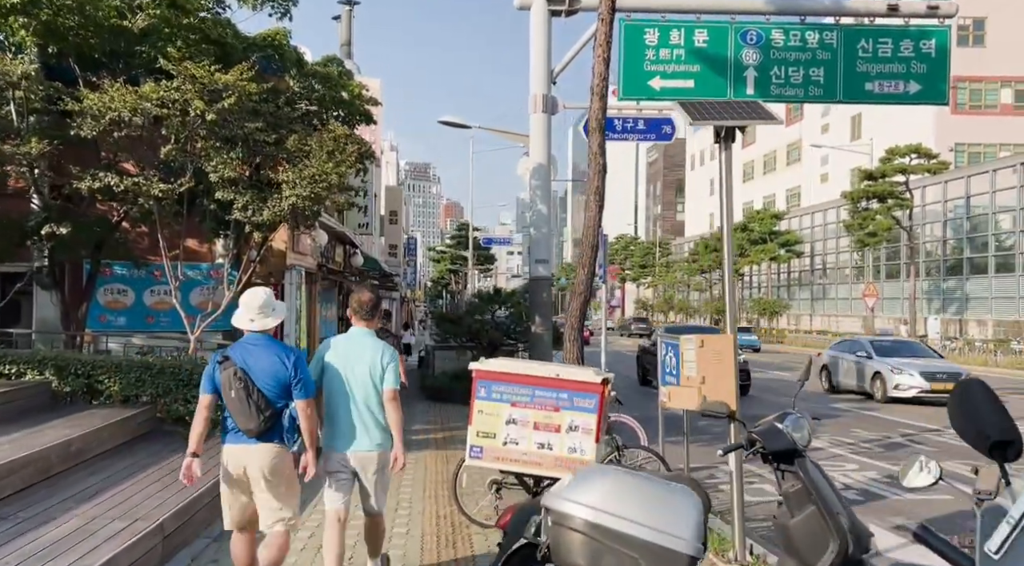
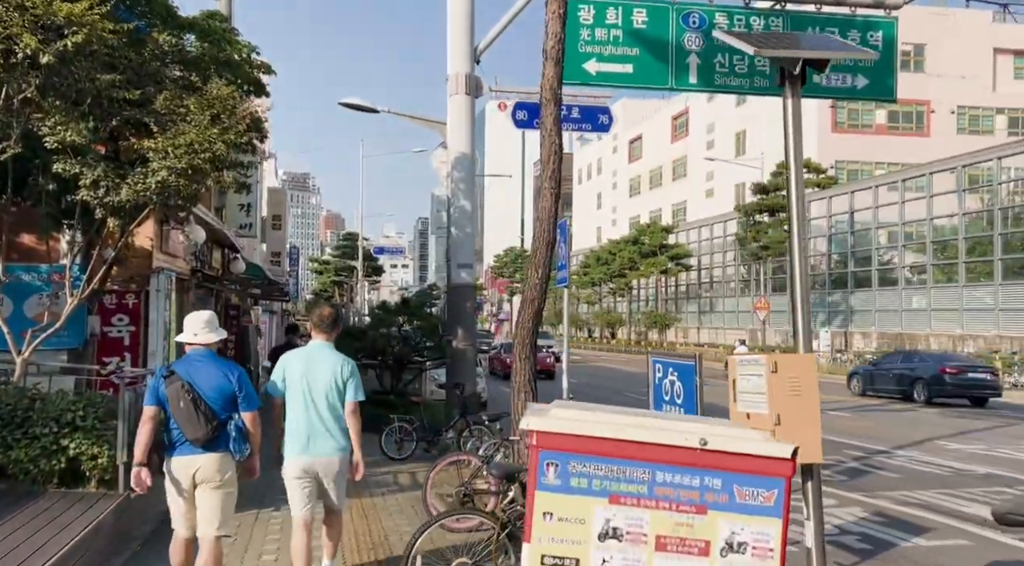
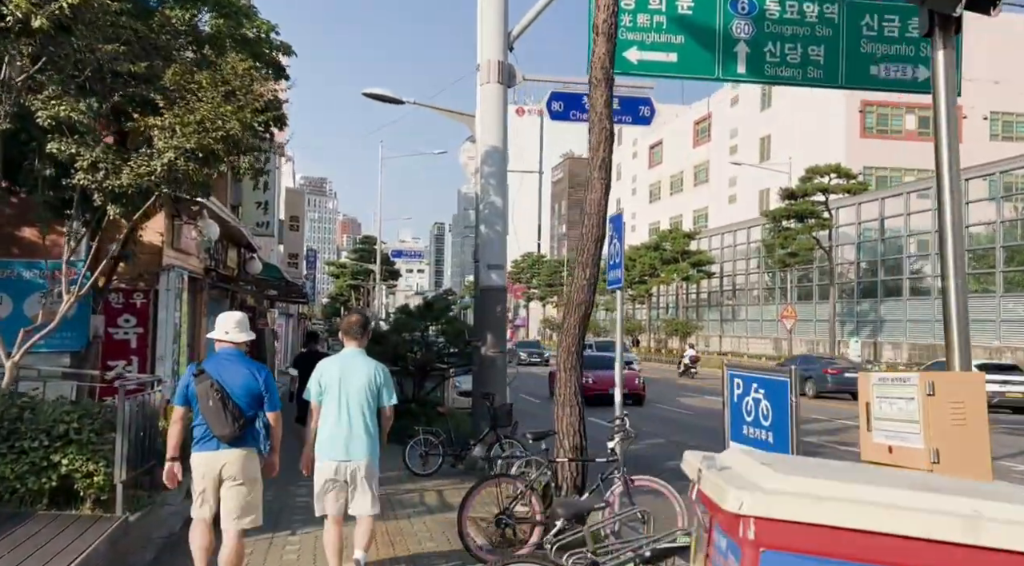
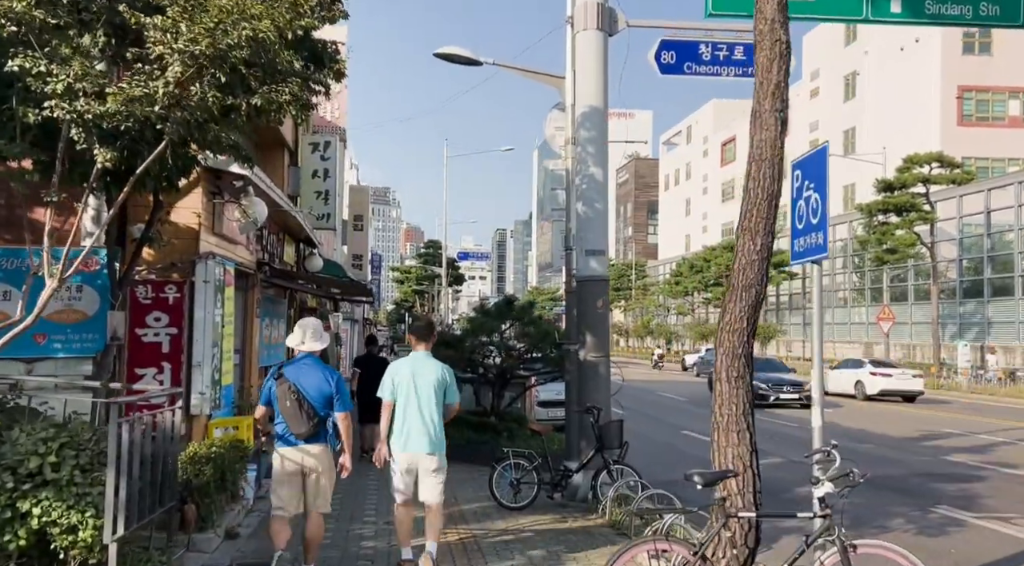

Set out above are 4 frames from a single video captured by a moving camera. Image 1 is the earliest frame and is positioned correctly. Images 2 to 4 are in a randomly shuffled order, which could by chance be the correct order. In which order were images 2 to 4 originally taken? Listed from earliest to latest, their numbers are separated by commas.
2, 3, 4
